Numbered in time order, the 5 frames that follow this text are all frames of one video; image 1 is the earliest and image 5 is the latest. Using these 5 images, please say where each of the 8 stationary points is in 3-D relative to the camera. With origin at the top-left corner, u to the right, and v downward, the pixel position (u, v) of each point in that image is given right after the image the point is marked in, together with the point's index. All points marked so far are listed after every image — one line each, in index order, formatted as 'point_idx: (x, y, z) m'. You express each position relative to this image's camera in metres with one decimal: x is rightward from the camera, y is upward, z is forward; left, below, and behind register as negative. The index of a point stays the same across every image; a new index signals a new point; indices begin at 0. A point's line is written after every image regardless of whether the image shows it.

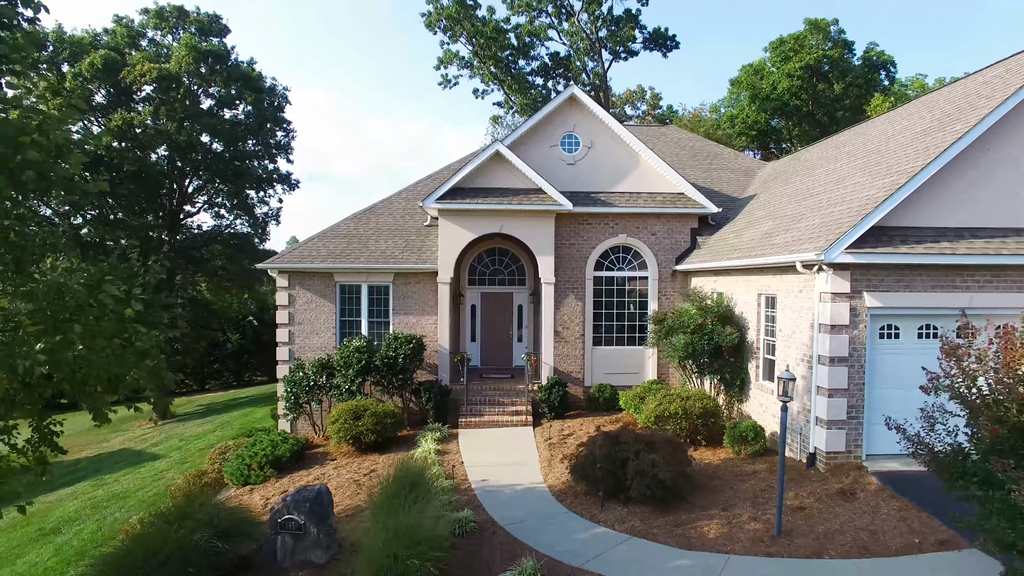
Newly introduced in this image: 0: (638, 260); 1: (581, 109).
0: (+2.8, +0.6, +13.7) m
1: (+1.5, +4.0, +13.9) m
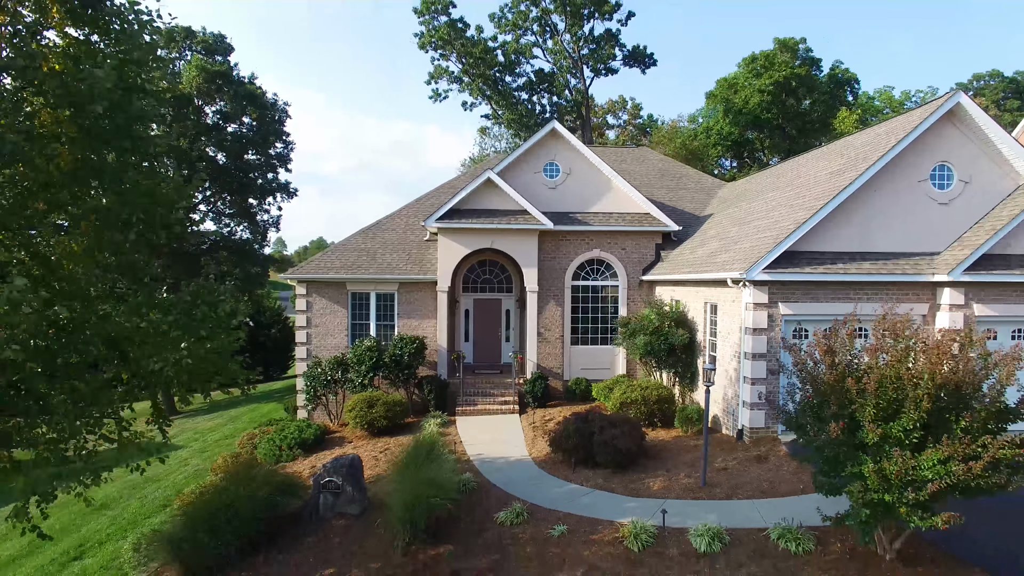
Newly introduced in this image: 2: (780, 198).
0: (+2.5, +0.4, +15.9) m
1: (+1.3, +3.8, +16.1) m
2: (+5.4, +1.8, +12.7) m
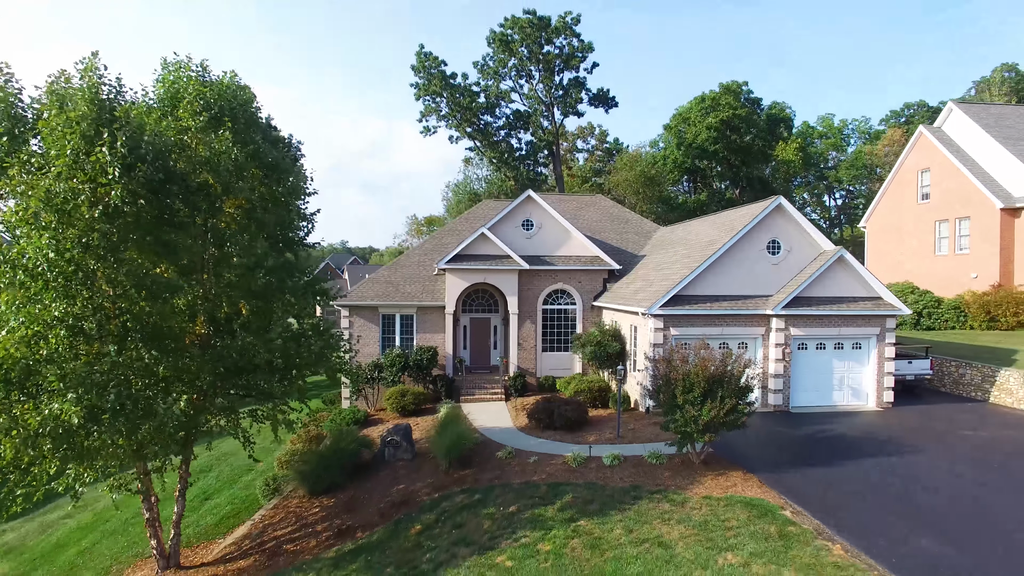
0: (+2.0, -0.4, +21.9) m
1: (+0.8, +3.0, +22.0) m
2: (+5.1, +1.0, +18.8) m
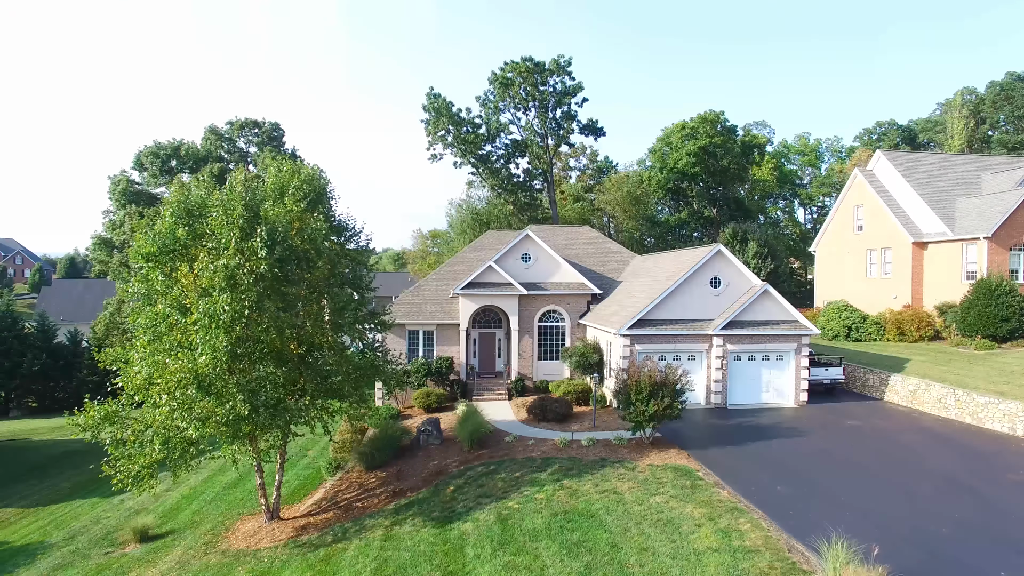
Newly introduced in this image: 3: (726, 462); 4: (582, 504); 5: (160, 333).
0: (+2.1, -1.2, +26.9) m
1: (+0.9, +2.1, +27.0) m
2: (+5.2, +0.2, +23.8) m
3: (+5.5, -4.5, +16.1) m
4: (+1.6, -4.8, +13.9) m
5: (-8.0, -1.0, +14.3) m
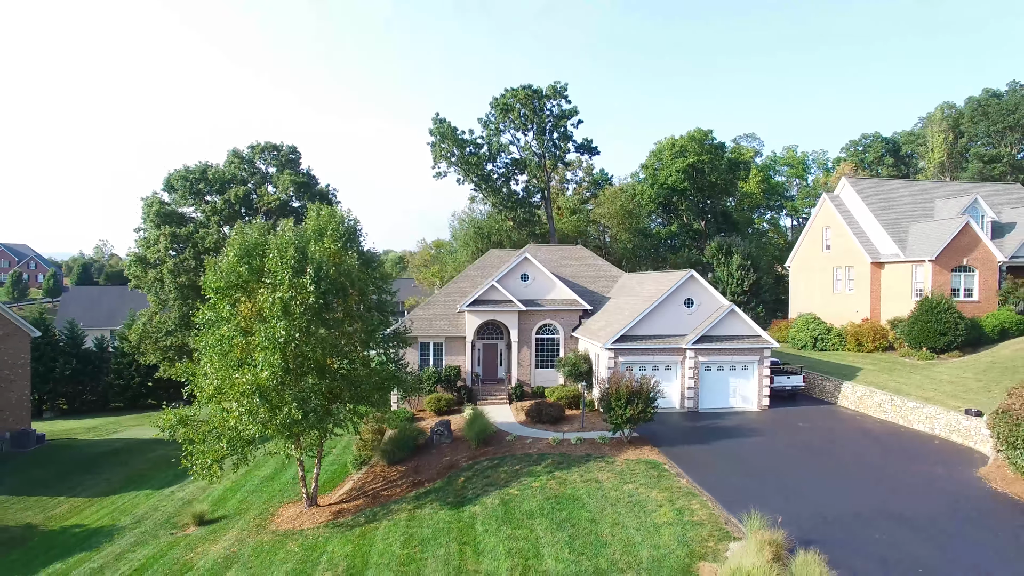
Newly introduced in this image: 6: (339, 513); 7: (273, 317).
0: (+2.1, -2.0, +30.2) m
1: (+0.9, +1.3, +30.3) m
2: (+5.2, -0.6, +27.1) m
3: (+5.5, -5.2, +19.4) m
4: (+1.6, -5.5, +17.2) m
5: (-8.0, -1.8, +17.6) m
6: (-5.4, -7.1, +19.7) m
7: (-6.5, -0.8, +17.2) m
